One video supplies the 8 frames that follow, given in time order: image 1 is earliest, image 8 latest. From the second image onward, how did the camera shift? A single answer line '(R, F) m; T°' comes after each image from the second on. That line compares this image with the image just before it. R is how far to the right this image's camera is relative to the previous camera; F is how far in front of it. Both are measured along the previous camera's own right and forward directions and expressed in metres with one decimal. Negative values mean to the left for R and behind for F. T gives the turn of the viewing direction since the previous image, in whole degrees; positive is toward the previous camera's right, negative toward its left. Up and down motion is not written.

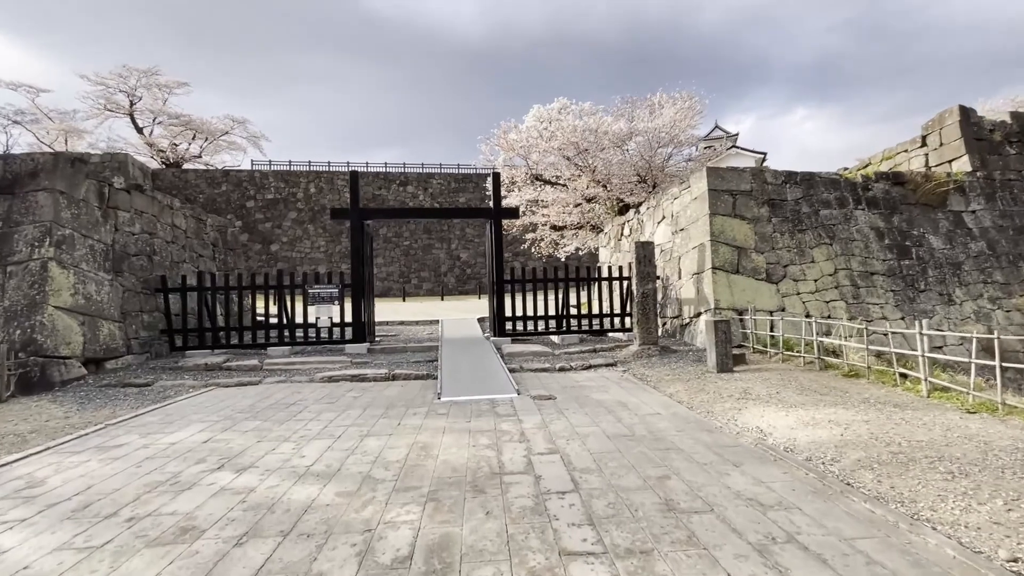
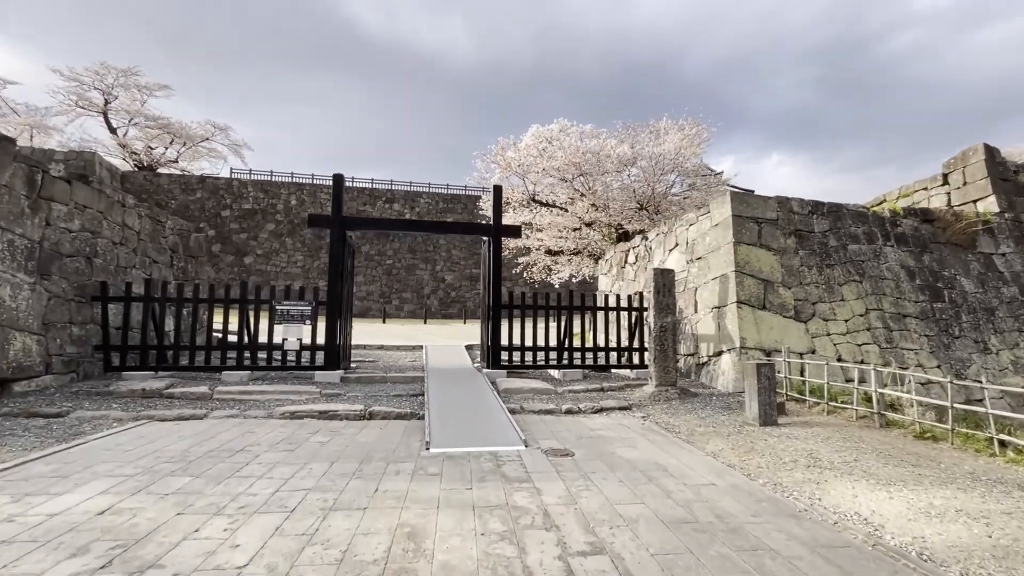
(-0.2, +0.8) m; +2°
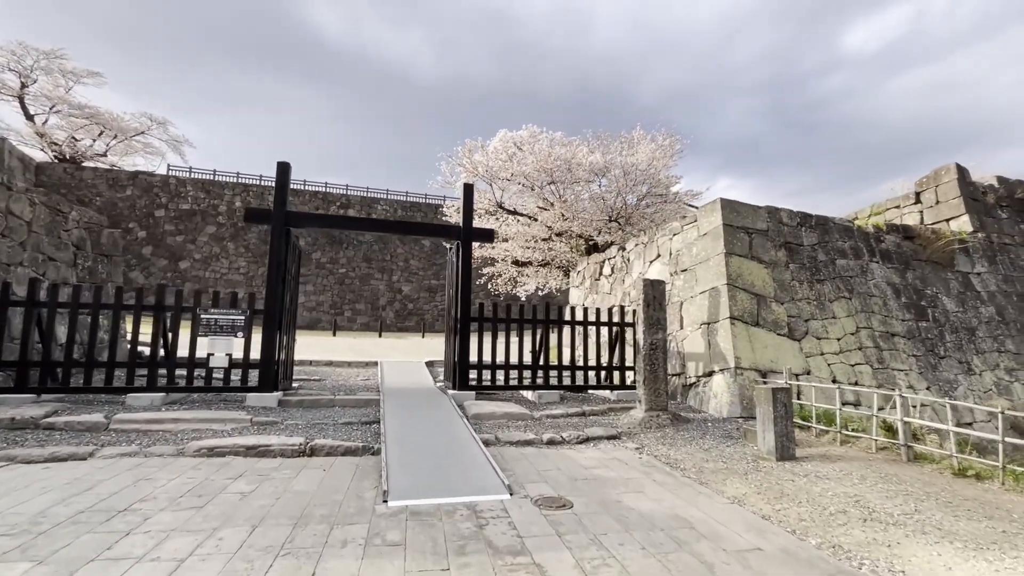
(-0.2, +0.7) m; +5°
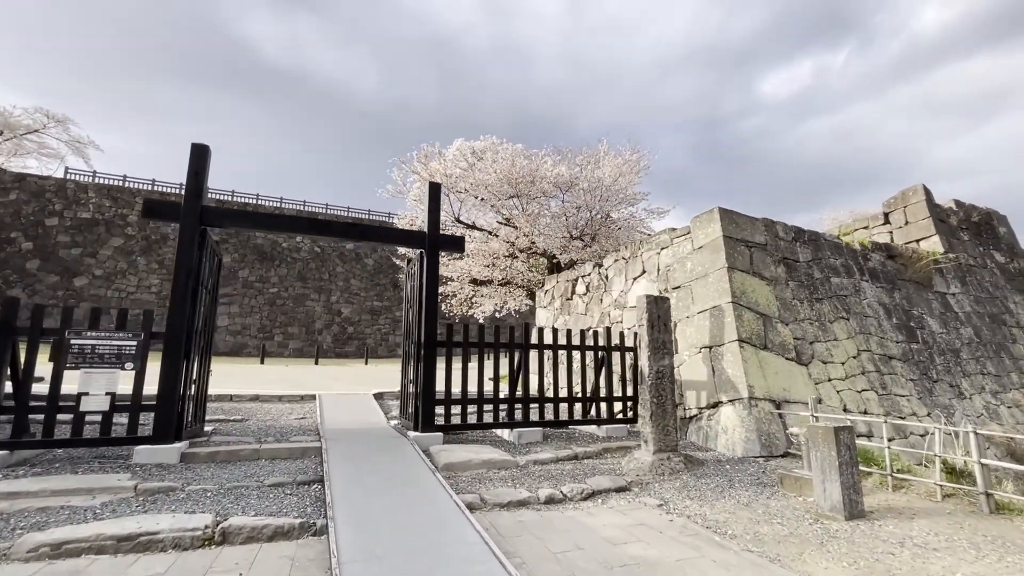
(-0.3, +0.9) m; +7°
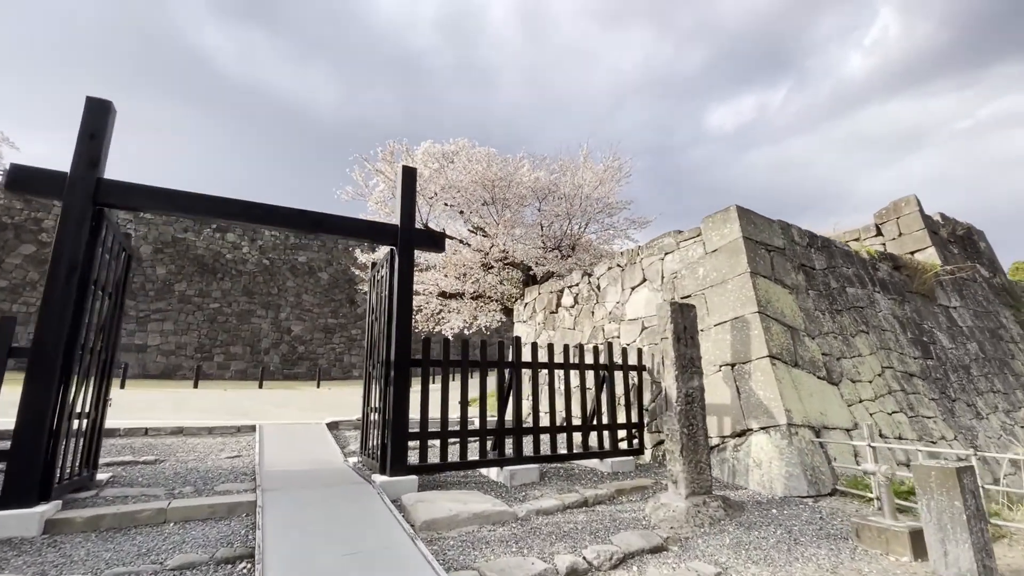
(-0.3, +0.8) m; +5°
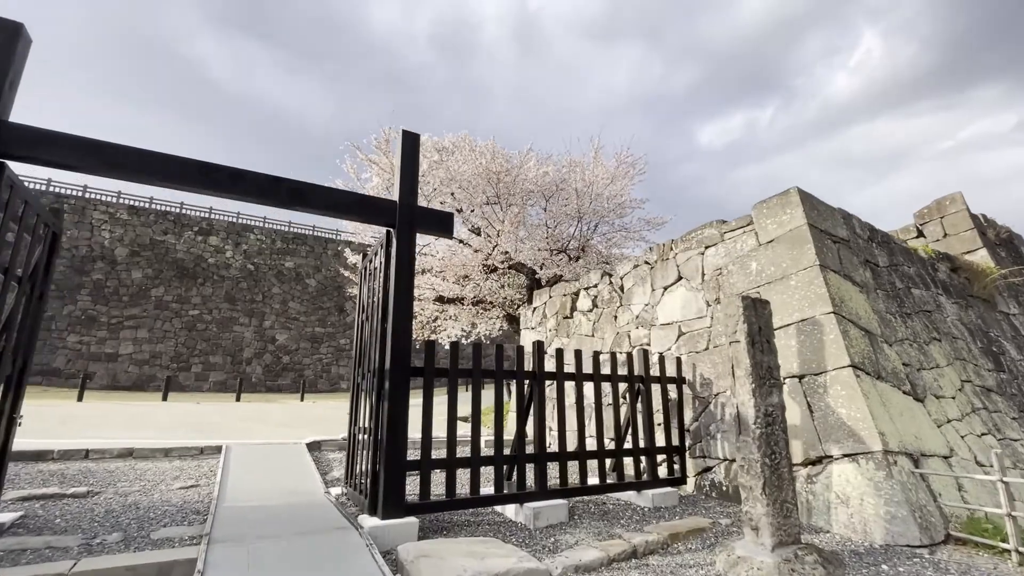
(-0.2, +0.7) m; +1°
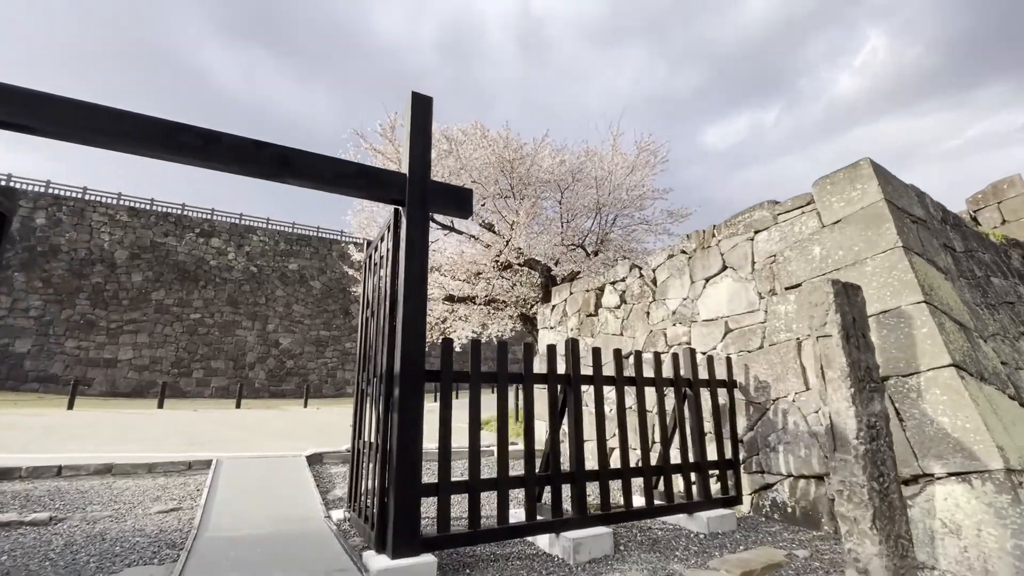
(-0.1, +0.5) m; -1°
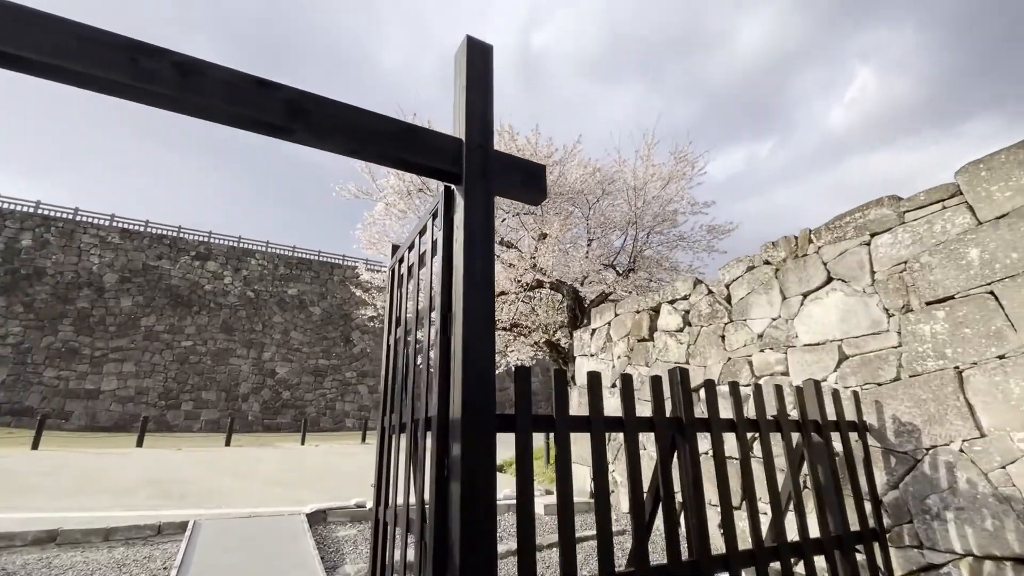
(-0.4, +0.8) m; 0°
